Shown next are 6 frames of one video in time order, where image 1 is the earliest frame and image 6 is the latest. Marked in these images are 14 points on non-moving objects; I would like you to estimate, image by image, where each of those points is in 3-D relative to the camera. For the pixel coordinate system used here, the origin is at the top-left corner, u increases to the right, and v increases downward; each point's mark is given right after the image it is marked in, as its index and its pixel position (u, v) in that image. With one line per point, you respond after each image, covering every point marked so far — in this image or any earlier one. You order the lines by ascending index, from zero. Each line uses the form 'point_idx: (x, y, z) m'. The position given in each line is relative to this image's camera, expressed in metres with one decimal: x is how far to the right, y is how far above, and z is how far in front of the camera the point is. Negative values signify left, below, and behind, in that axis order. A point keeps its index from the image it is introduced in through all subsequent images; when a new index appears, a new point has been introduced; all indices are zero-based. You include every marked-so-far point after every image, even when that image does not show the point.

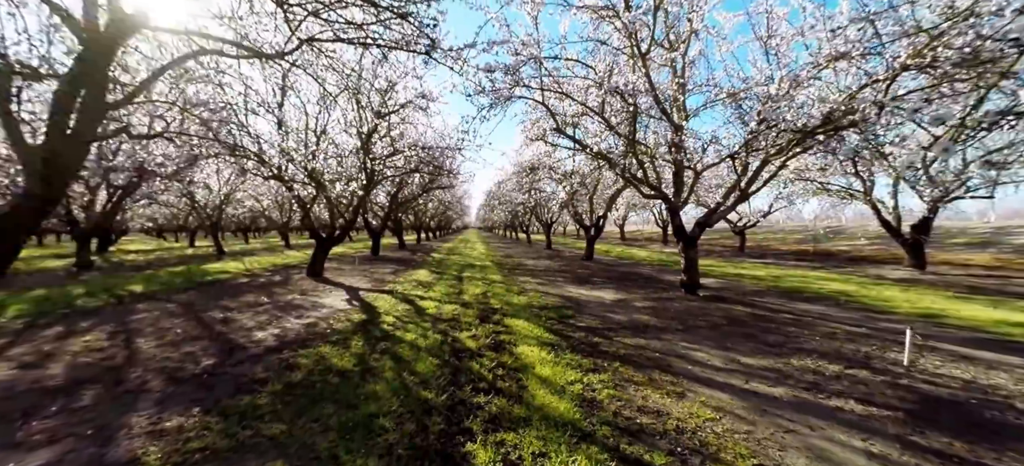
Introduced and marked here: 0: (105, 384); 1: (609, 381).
0: (-6.6, -2.5, +6.0) m
1: (+1.6, -2.5, +6.1) m
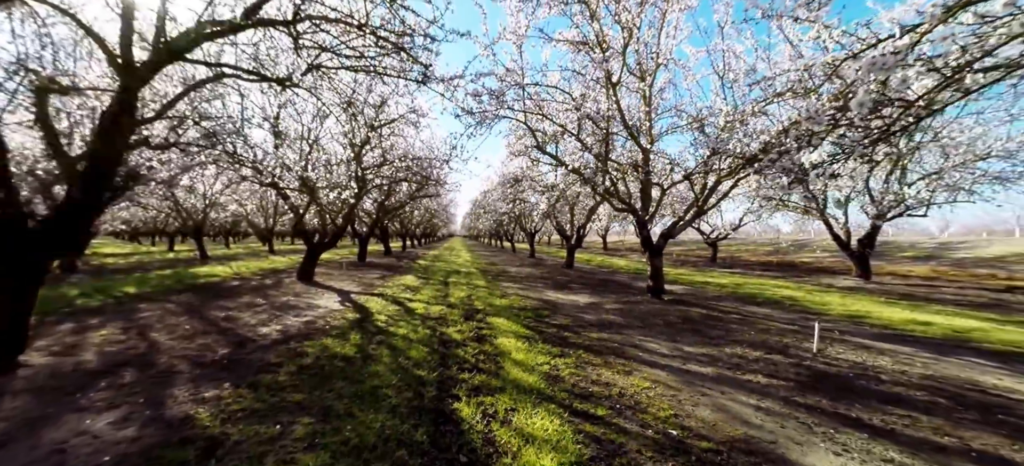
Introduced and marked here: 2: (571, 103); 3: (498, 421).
0: (-7.0, -2.5, +6.9) m
1: (+1.2, -2.6, +7.3) m
2: (+2.3, +5.2, +14.5) m
3: (-0.2, -2.6, +5.0) m
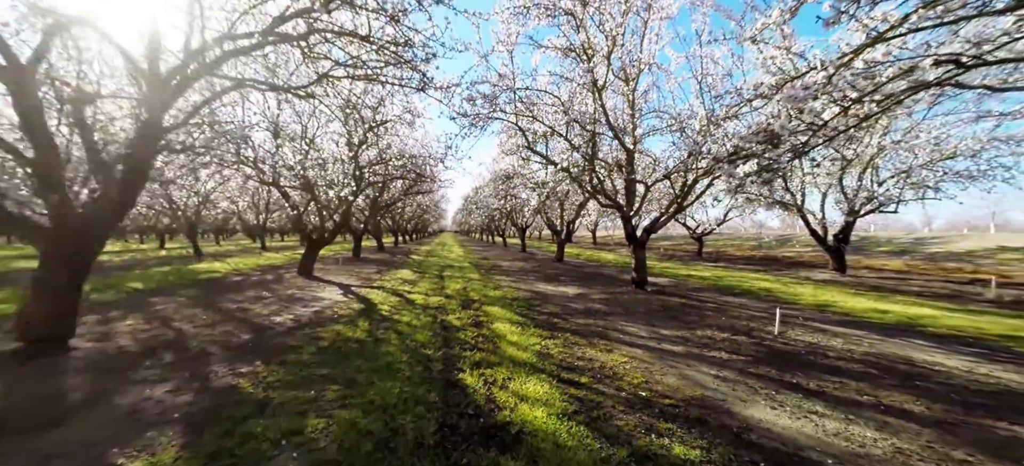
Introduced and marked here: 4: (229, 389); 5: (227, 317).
0: (-7.1, -2.5, +7.7) m
1: (+1.1, -2.5, +8.3) m
2: (+2.0, +5.4, +15.5) m
3: (-0.2, -2.5, +6.0) m
4: (-4.6, -2.5, +5.9) m
5: (-8.4, -2.4, +10.7) m
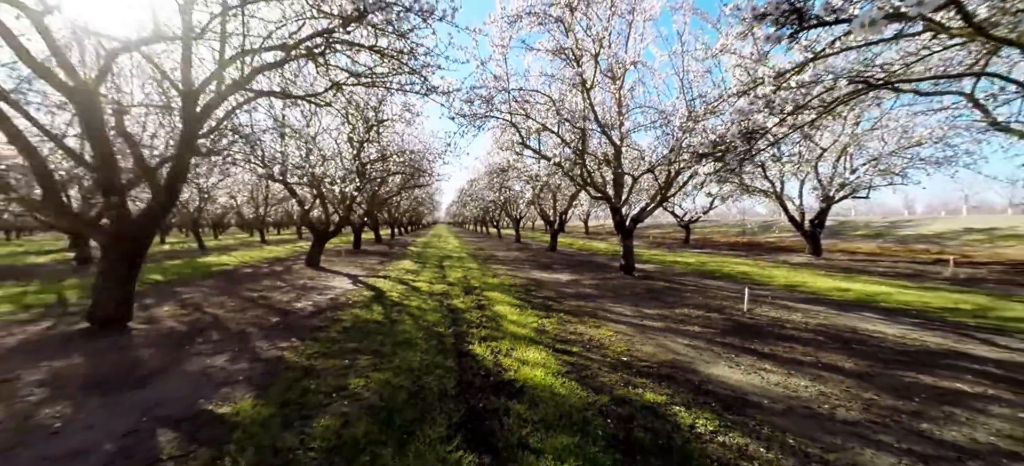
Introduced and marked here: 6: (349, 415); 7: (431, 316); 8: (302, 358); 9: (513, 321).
0: (-7.1, -2.4, +8.7) m
1: (+1.1, -2.3, +9.5) m
2: (+1.8, +5.8, +16.4) m
3: (-0.2, -2.4, +7.1) m
4: (-4.6, -2.4, +6.9) m
5: (-8.4, -2.3, +11.7) m
6: (-2.2, -2.4, +4.9) m
7: (-2.3, -2.3, +10.0) m
8: (-4.1, -2.4, +7.0) m
9: (0.0, -2.3, +9.4) m
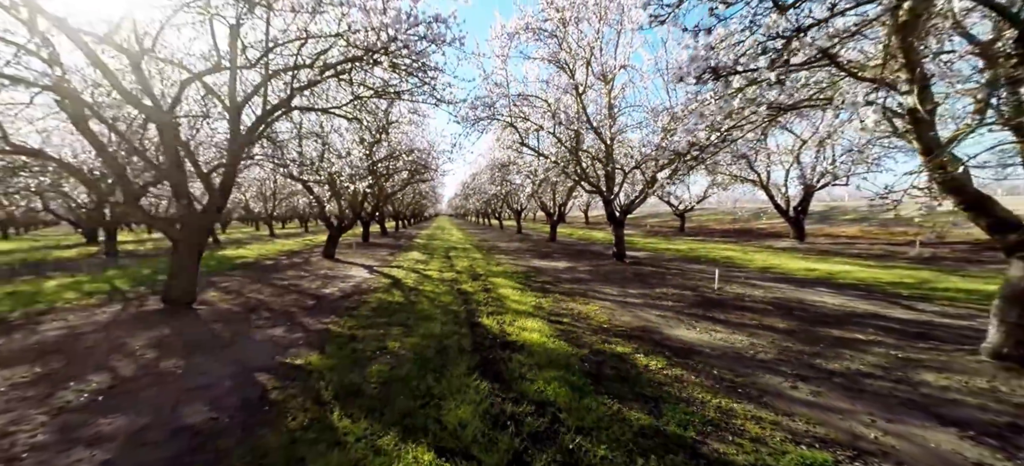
0: (-7.0, -2.3, +10.4) m
1: (+1.2, -2.0, +11.1) m
2: (+1.8, +6.2, +17.9) m
3: (-0.1, -2.2, +8.8) m
4: (-4.5, -2.3, +8.6) m
5: (-8.3, -2.1, +13.4) m
6: (-2.1, -2.3, +6.6) m
7: (-2.2, -2.1, +11.7) m
8: (-4.0, -2.3, +8.7) m
9: (+0.1, -2.0, +11.0) m
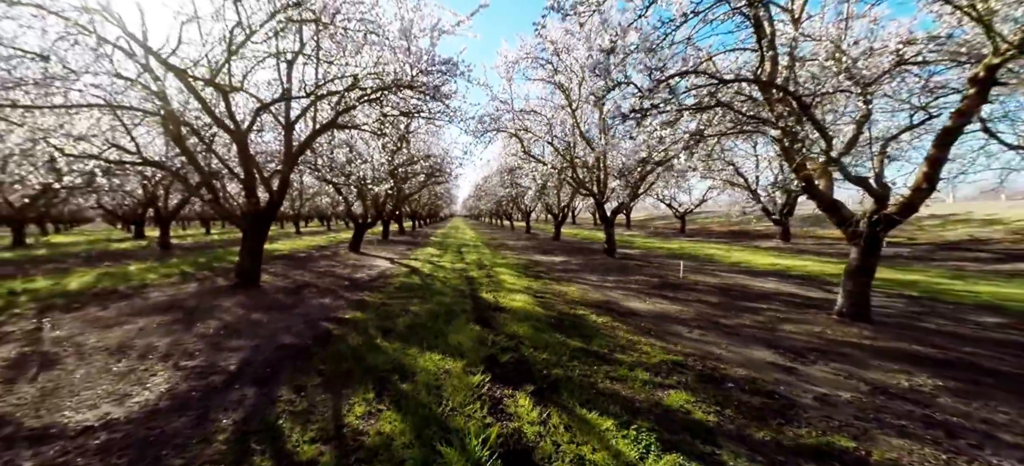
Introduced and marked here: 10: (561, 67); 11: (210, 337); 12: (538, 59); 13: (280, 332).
0: (-7.2, -2.0, +13.1) m
1: (+1.0, -1.9, +13.6) m
2: (+2.0, +6.4, +20.3) m
3: (-0.4, -2.0, +11.3) m
4: (-4.7, -2.1, +11.3) m
5: (-8.4, -1.9, +16.2) m
6: (-2.5, -2.1, +9.1) m
7: (-2.3, -1.9, +14.3) m
8: (-4.2, -2.1, +11.4) m
9: (-0.1, -1.9, +13.5) m
10: (+2.5, +8.4, +18.3) m
11: (-6.5, -2.2, +7.8) m
12: (+1.2, +7.8, +16.1) m
13: (-5.2, -2.2, +8.2) m
